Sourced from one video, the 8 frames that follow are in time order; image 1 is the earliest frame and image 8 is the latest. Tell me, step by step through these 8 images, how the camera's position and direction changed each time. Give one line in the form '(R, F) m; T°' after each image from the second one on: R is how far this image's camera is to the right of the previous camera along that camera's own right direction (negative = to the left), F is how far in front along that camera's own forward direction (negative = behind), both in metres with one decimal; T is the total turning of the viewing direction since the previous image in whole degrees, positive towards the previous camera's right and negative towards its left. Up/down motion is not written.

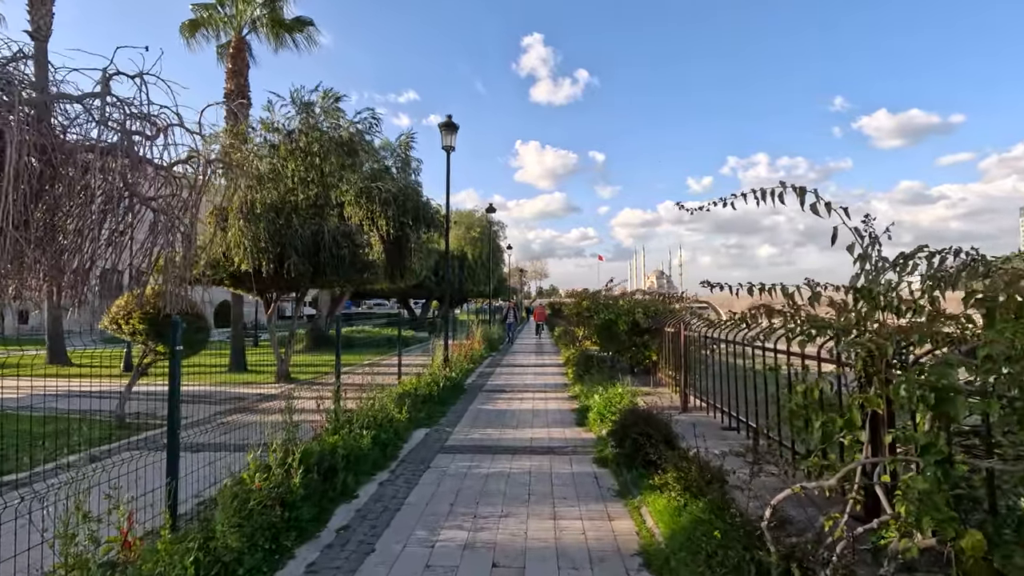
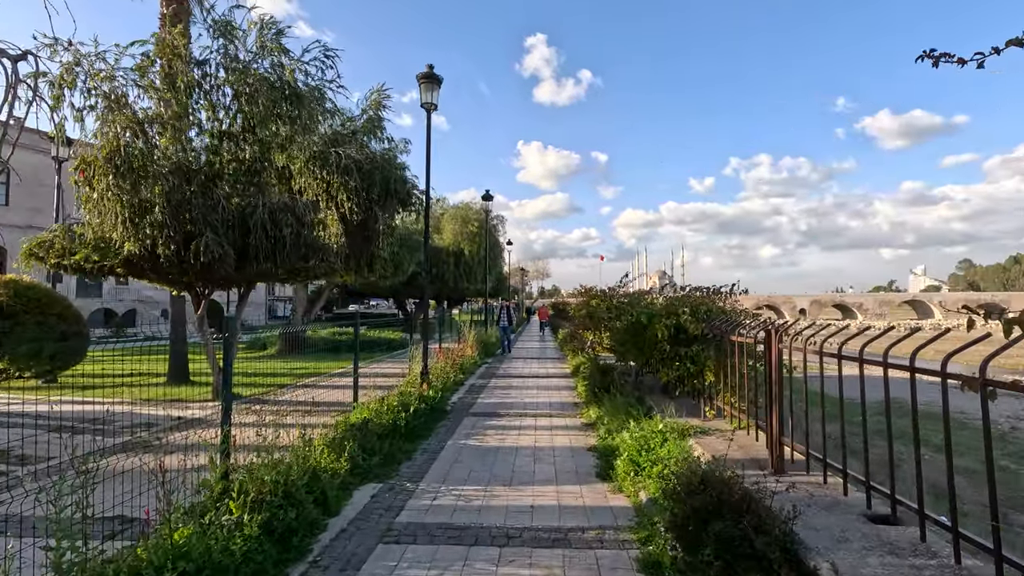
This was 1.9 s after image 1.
(+0.1, +2.8) m; 0°
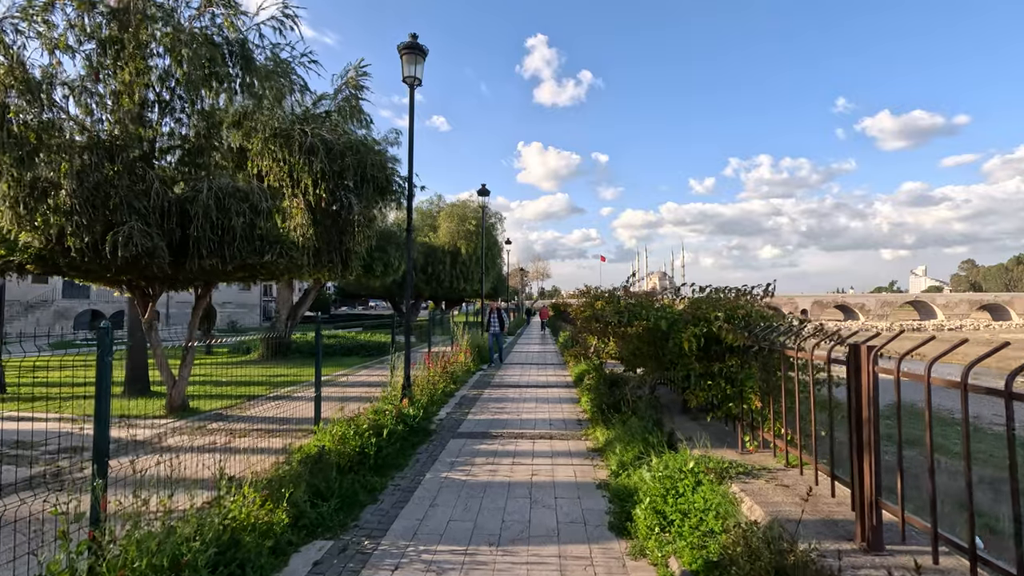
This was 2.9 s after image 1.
(+0.1, +1.4) m; 0°
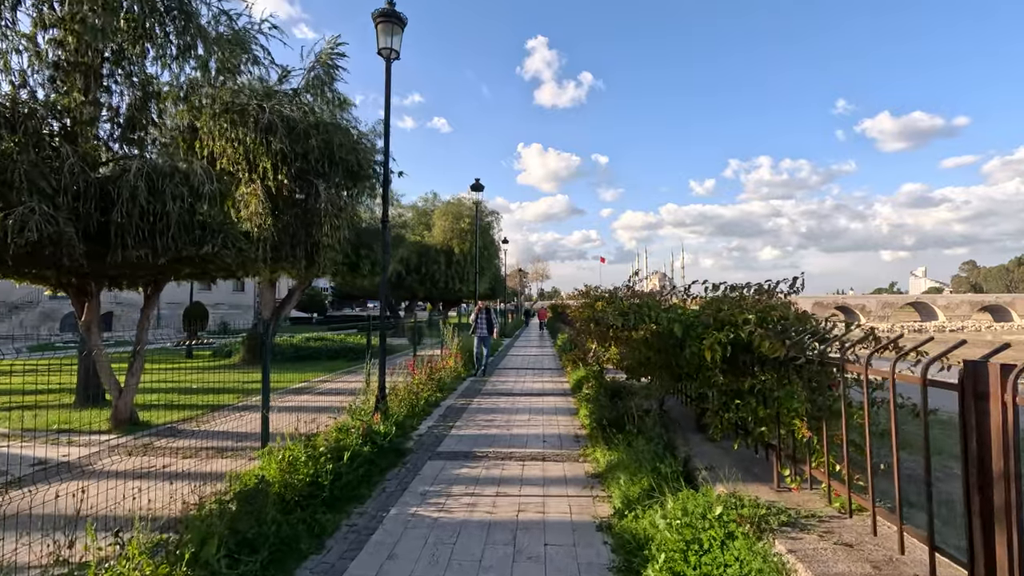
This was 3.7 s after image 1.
(+0.2, +1.1) m; 0°
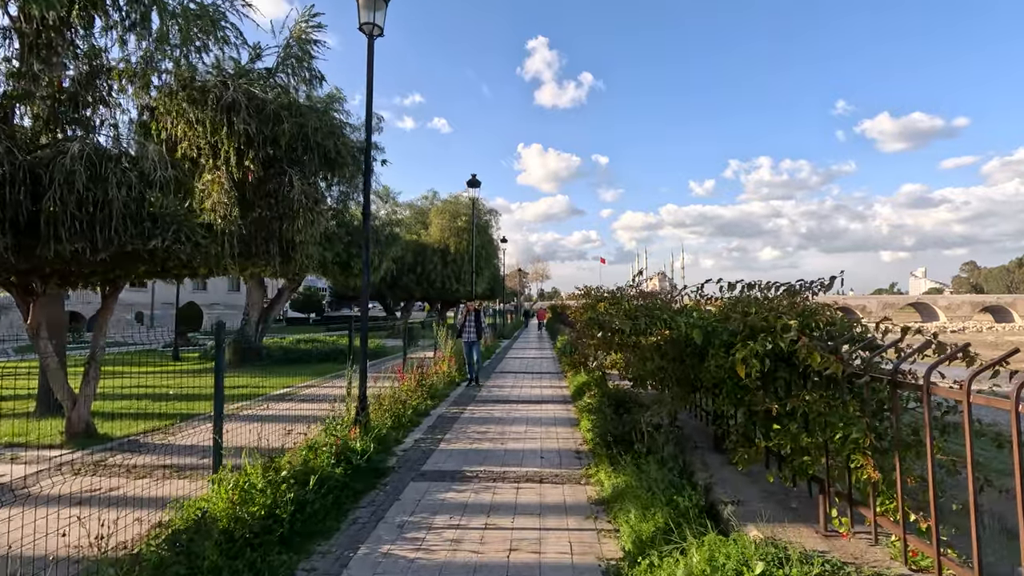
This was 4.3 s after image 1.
(+0.1, +0.8) m; 0°
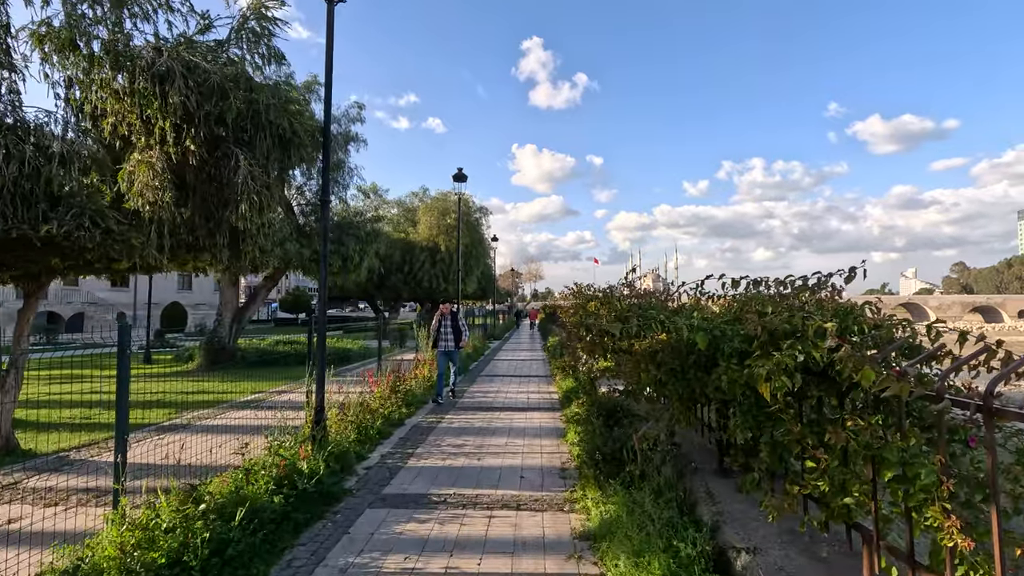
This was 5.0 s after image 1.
(+0.2, +0.8) m; +1°
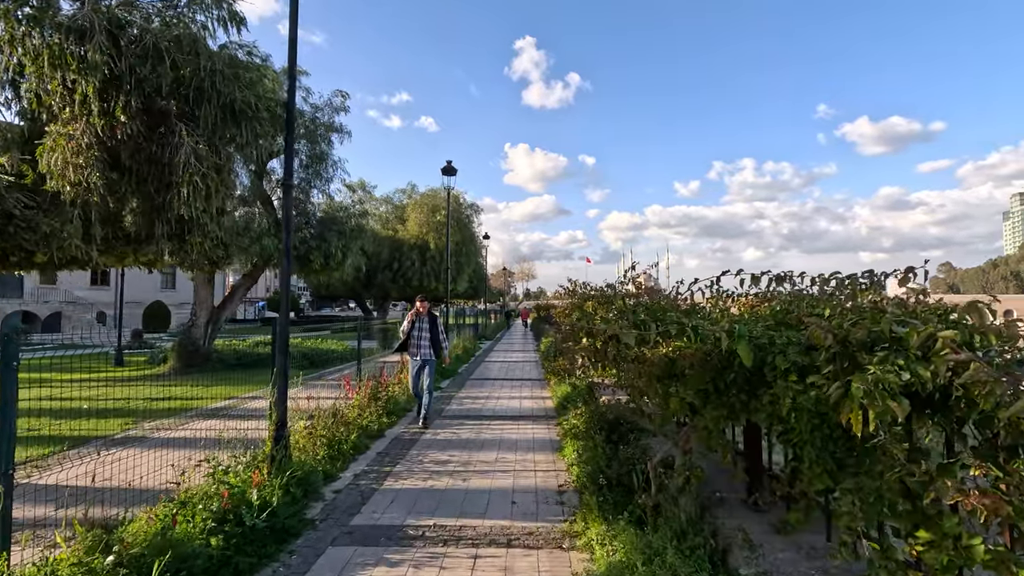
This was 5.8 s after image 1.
(0.0, +0.8) m; +1°
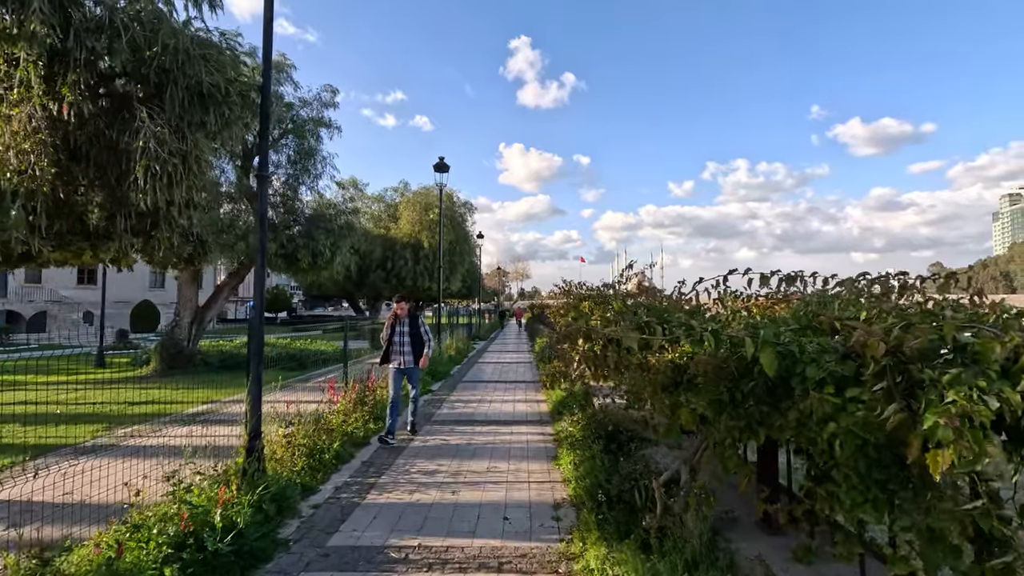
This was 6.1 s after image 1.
(0.0, +0.4) m; +1°
